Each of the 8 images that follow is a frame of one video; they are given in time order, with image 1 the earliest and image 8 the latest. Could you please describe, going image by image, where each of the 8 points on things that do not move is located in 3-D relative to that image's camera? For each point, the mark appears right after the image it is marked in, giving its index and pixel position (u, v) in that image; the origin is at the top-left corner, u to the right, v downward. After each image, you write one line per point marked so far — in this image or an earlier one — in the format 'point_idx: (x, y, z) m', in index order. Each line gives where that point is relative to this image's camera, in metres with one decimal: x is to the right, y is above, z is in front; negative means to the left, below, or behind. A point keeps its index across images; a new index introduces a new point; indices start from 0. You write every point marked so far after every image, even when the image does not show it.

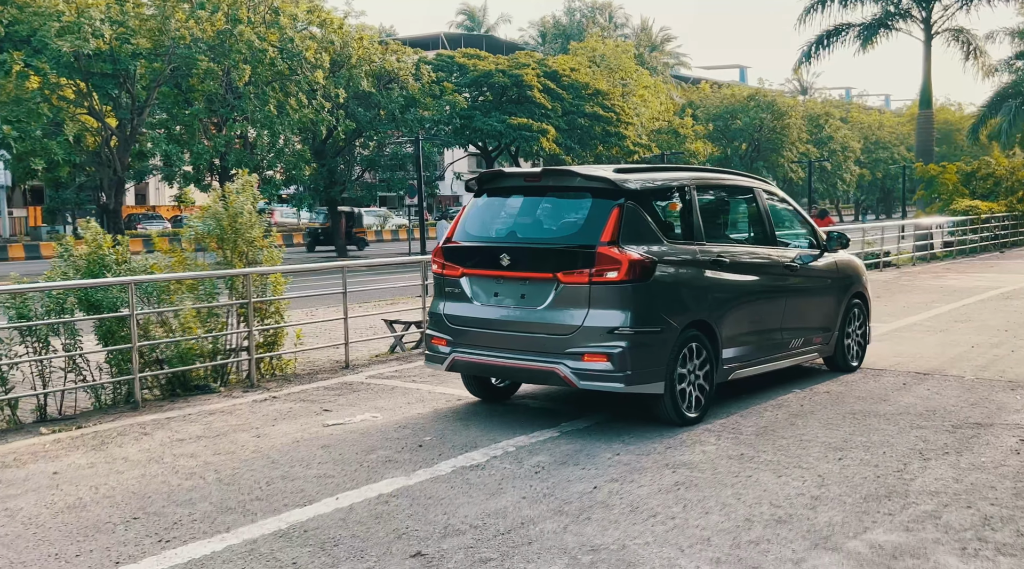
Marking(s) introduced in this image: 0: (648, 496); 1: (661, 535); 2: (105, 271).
0: (+0.7, -1.1, +5.6) m
1: (+0.7, -1.2, +4.9) m
2: (-3.1, +0.1, +8.2) m
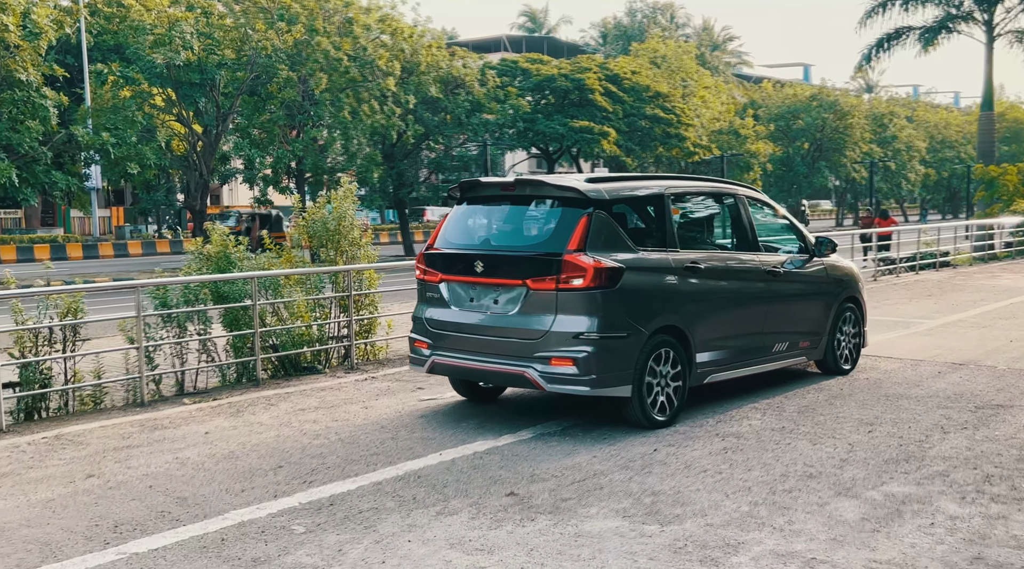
0: (+1.2, -1.1, +6.6) m
1: (+1.1, -1.1, +6.0) m
2: (-2.5, +0.2, +9.4) m
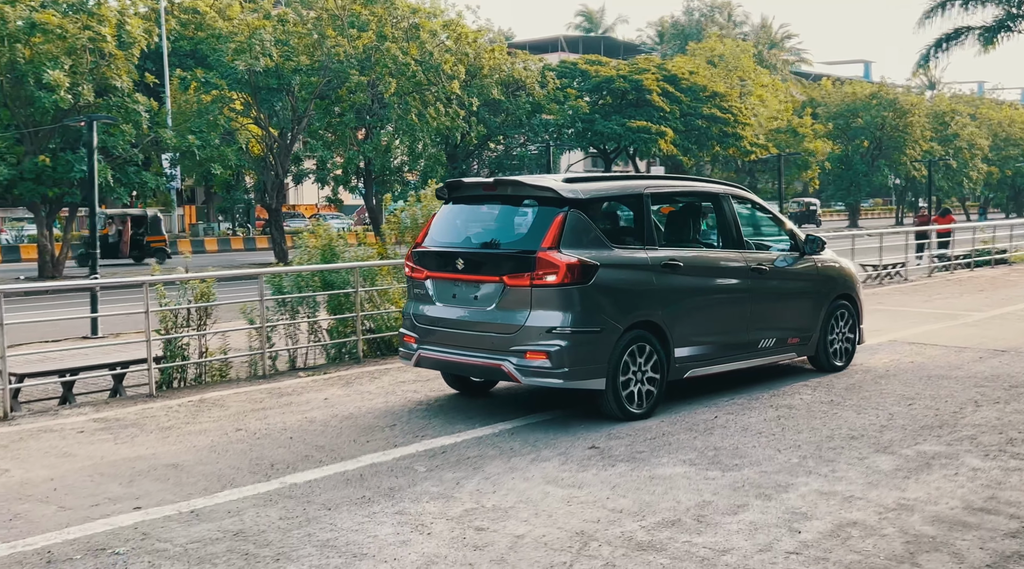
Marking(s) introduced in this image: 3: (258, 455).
0: (+1.8, -1.0, +7.5) m
1: (+1.7, -1.0, +6.9) m
2: (-1.8, +0.3, +10.6) m
3: (-1.5, -1.0, +6.3) m
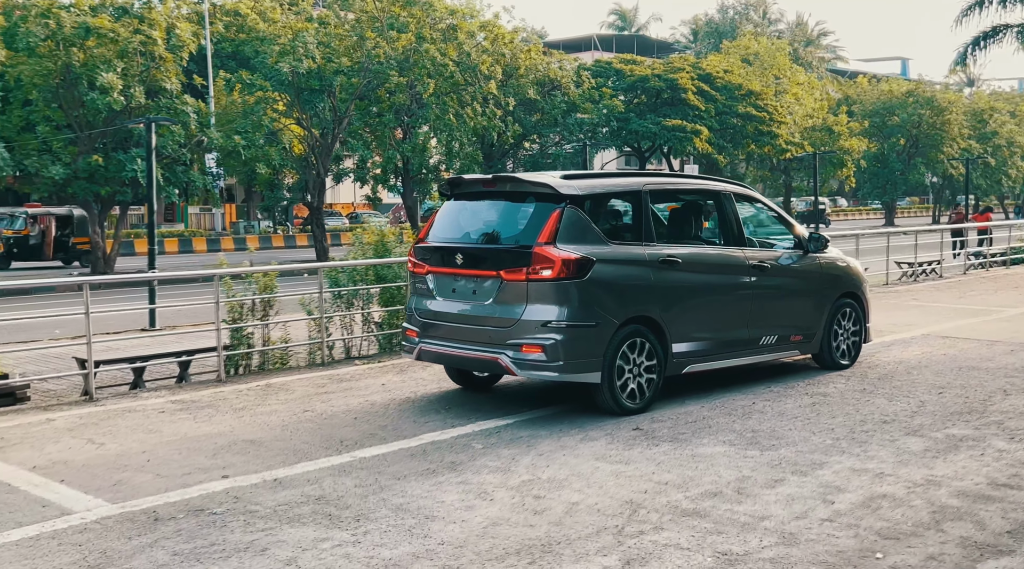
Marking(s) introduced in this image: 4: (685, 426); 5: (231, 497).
0: (+2.1, -0.9, +7.9) m
1: (+2.0, -1.0, +7.3) m
2: (-1.3, +0.3, +11.1) m
3: (-1.2, -1.0, +6.8) m
4: (+1.2, -1.0, +7.2) m
5: (-1.4, -1.0, +5.2) m
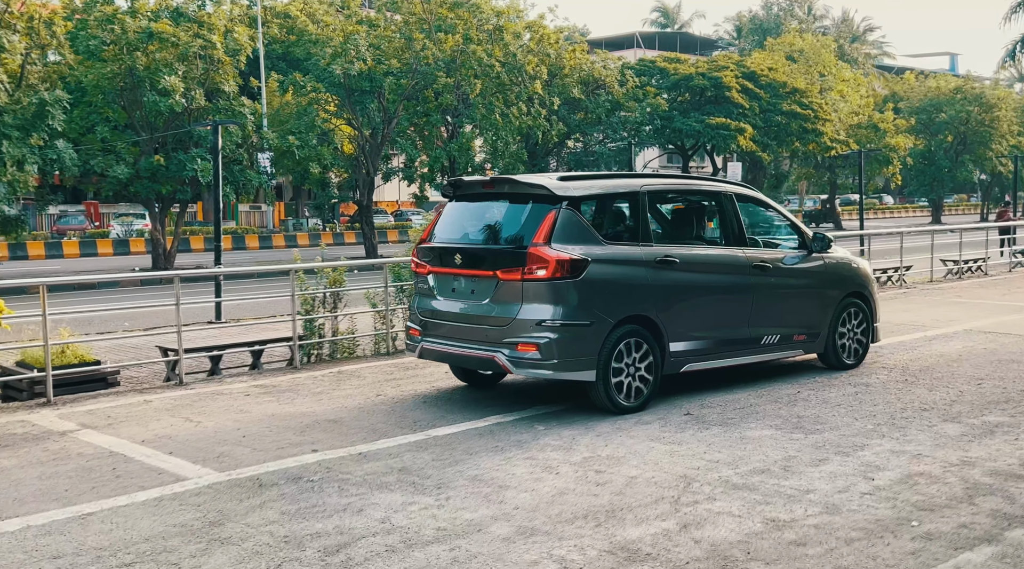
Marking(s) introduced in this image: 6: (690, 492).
0: (+2.6, -0.9, +8.4) m
1: (+2.4, -0.9, +7.7) m
2: (-0.7, +0.4, +11.6) m
3: (-0.8, -0.9, +7.3) m
4: (+1.6, -0.9, +7.7) m
5: (-1.0, -1.0, +5.7) m
6: (+0.9, -1.1, +5.5) m
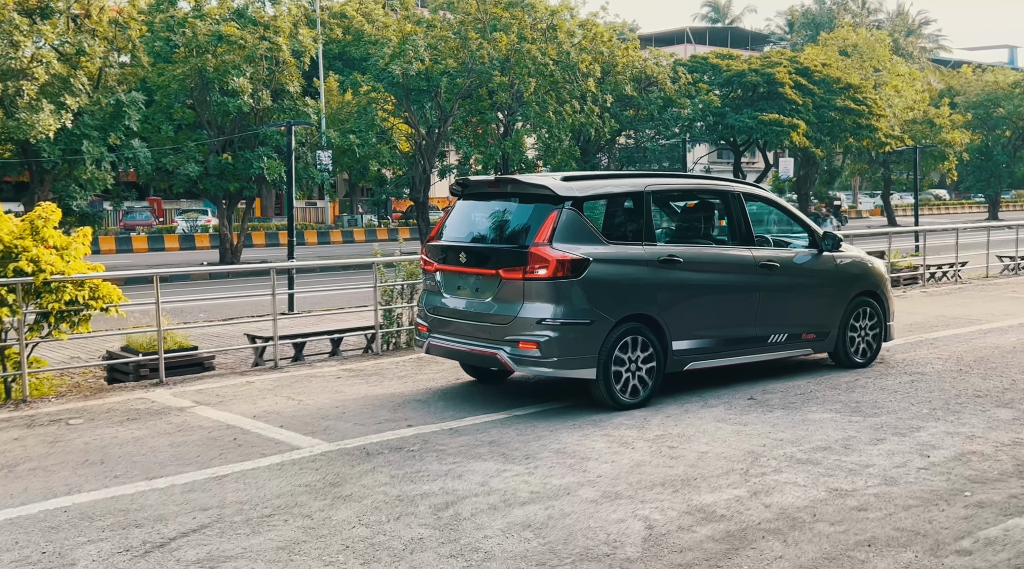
0: (+3.2, -0.8, +8.8) m
1: (+3.0, -0.9, +8.1) m
2: (0.0, +0.5, +12.2) m
3: (-0.2, -0.8, +7.9) m
4: (+2.2, -0.9, +8.1) m
5: (-0.6, -0.9, +6.3) m
6: (+1.4, -1.0, +5.9) m
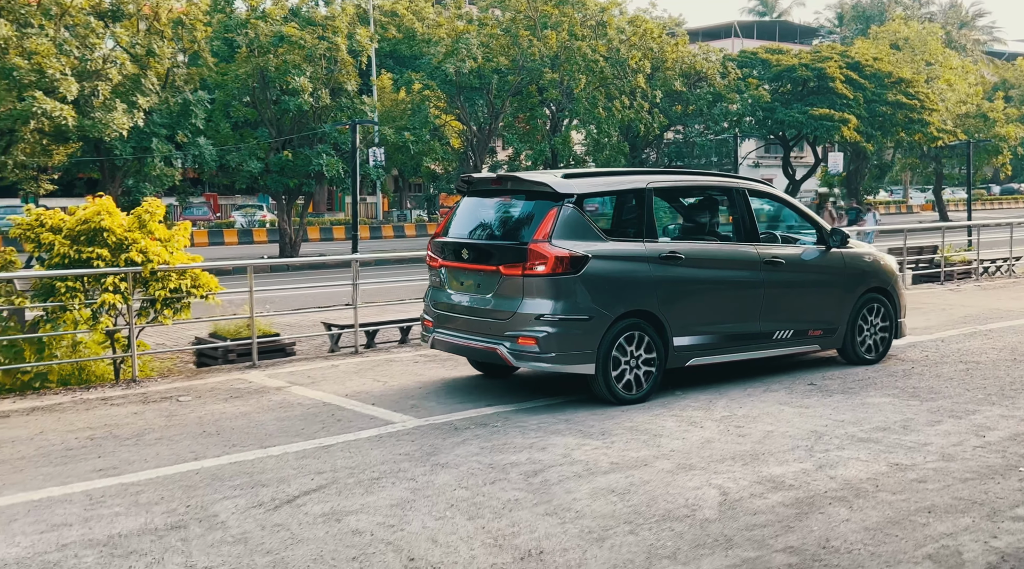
0: (+3.8, -0.7, +9.1) m
1: (+3.6, -0.8, +8.4) m
2: (+0.8, +0.6, +12.6) m
3: (+0.3, -0.8, +8.3) m
4: (+2.8, -0.8, +8.4) m
5: (-0.1, -0.9, +6.8) m
6: (+1.9, -1.0, +6.3) m
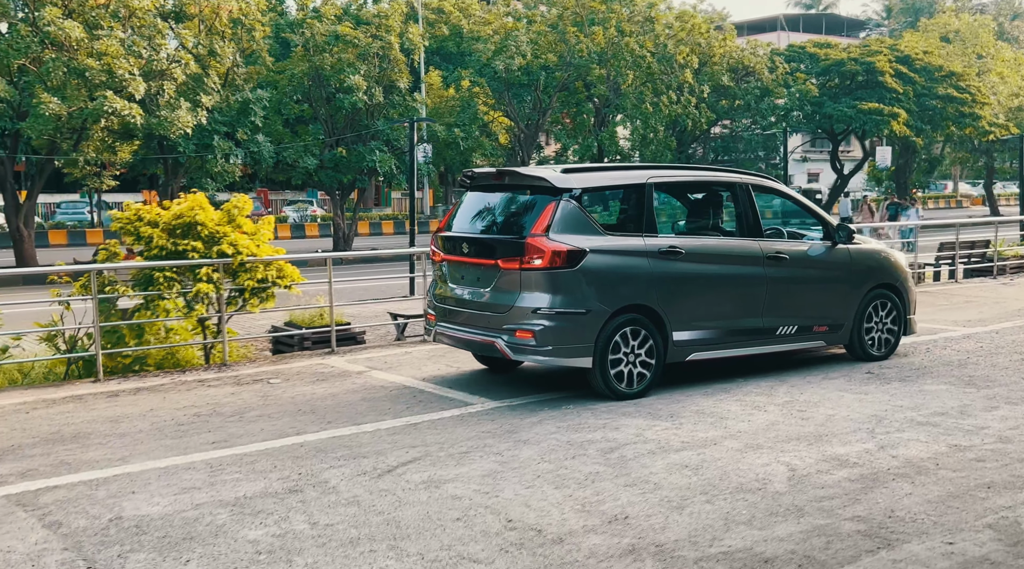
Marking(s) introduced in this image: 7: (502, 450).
0: (+4.3, -0.7, +9.3) m
1: (+4.1, -0.7, +8.6) m
2: (+1.5, +0.7, +12.9) m
3: (+0.9, -0.7, +8.7) m
4: (+3.3, -0.7, +8.7) m
5: (+0.4, -0.8, +7.1) m
6: (+2.3, -0.9, +6.6) m
7: (-0.1, -0.9, +5.6) m
